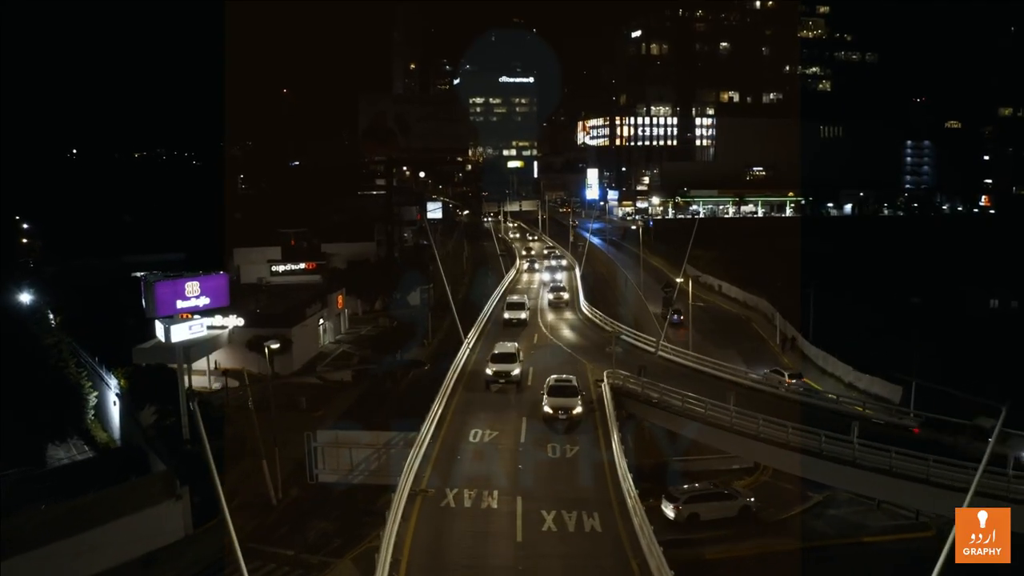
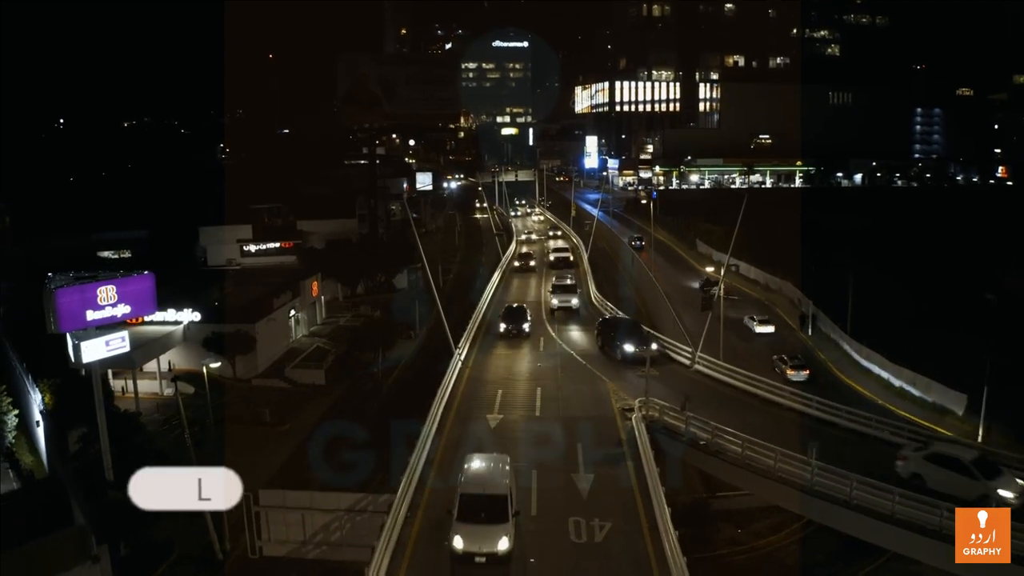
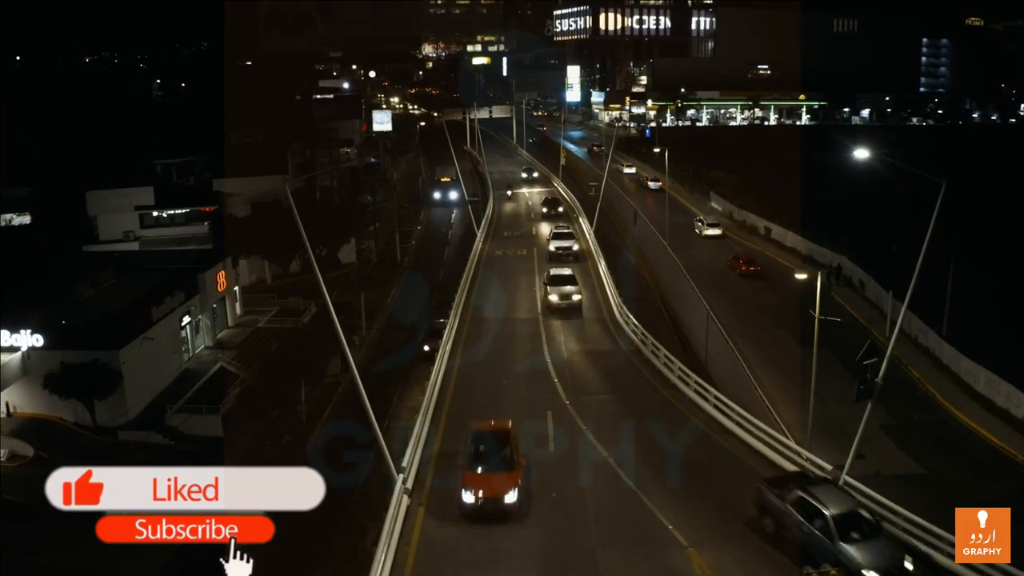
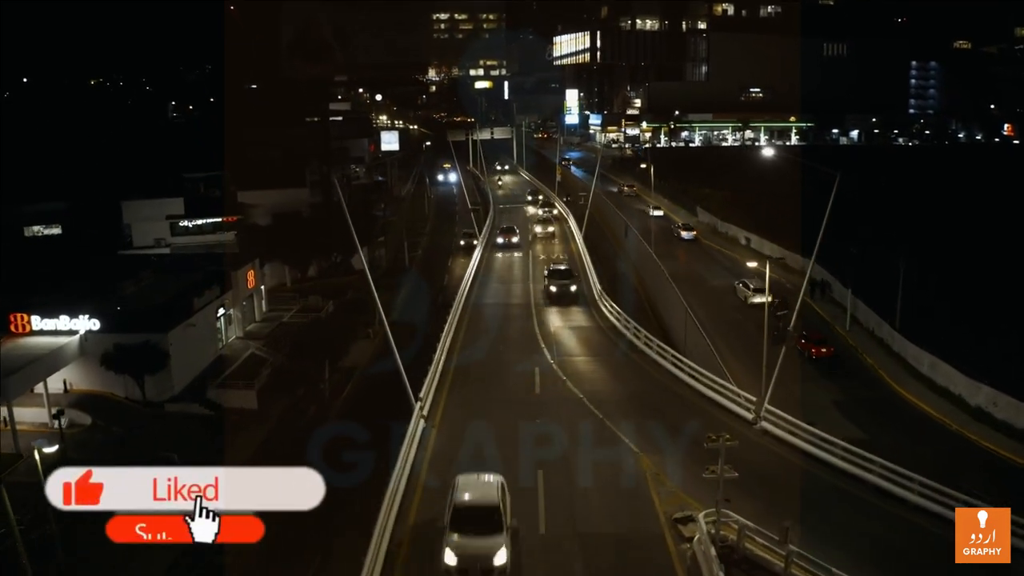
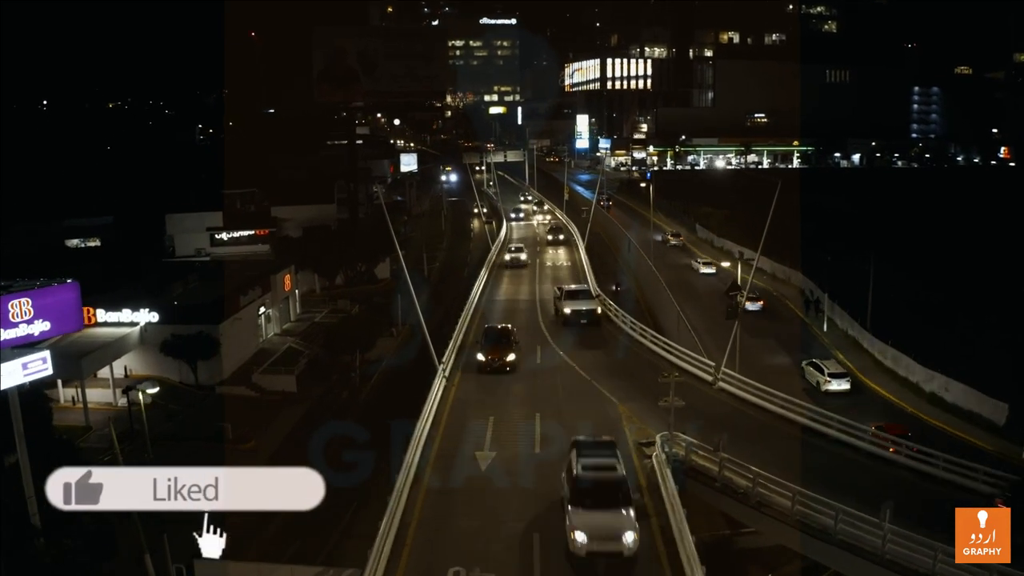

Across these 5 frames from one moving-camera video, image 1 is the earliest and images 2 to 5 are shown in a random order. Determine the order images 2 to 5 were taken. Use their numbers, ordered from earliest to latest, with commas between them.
2, 5, 4, 3
